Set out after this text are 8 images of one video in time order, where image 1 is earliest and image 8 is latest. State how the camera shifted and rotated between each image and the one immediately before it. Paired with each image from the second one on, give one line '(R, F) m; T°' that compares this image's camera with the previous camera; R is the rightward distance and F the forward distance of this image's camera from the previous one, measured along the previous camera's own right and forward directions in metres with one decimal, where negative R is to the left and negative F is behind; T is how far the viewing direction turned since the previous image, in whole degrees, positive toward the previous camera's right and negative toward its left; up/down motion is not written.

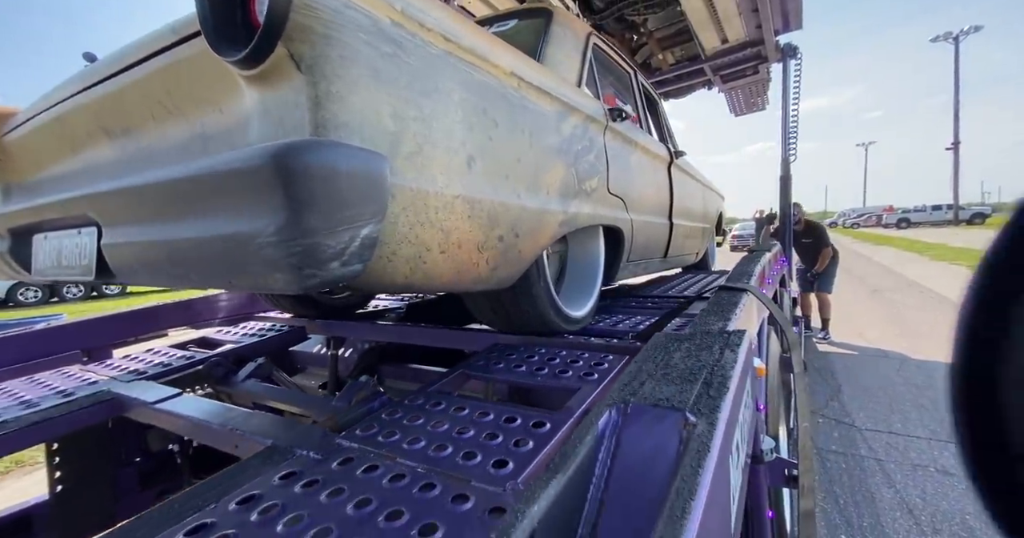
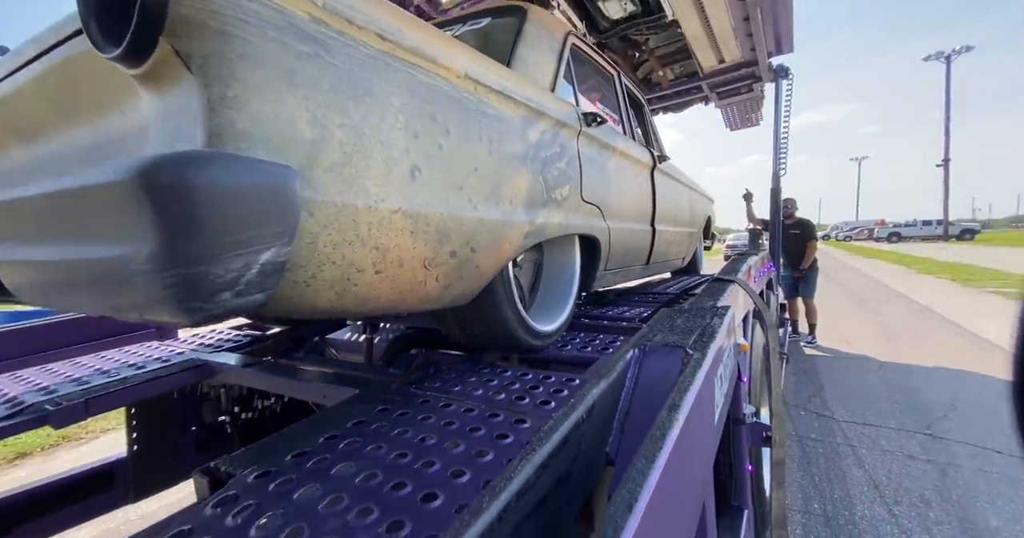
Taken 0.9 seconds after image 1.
(-0.1, -0.3) m; +1°
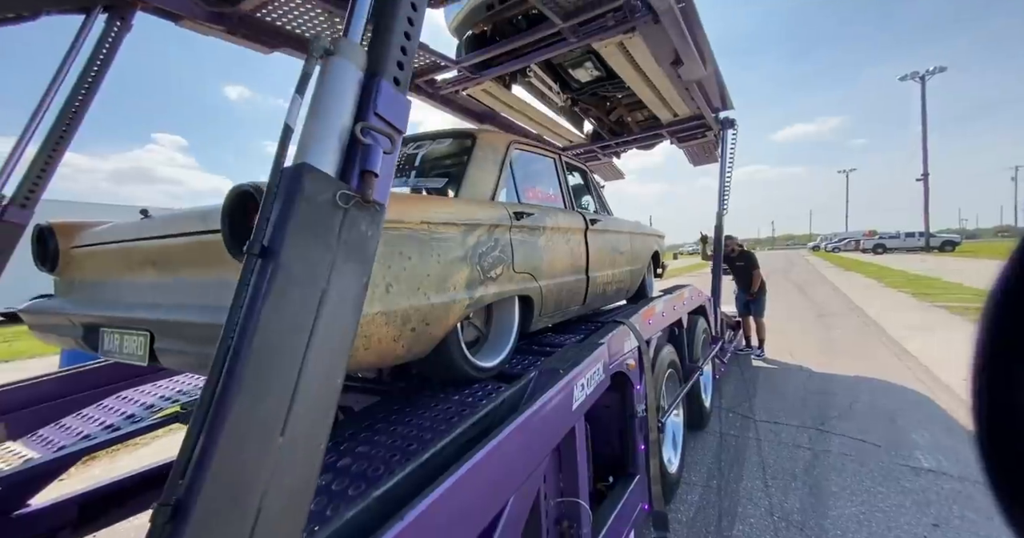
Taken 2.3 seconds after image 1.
(+0.1, -0.7) m; +1°
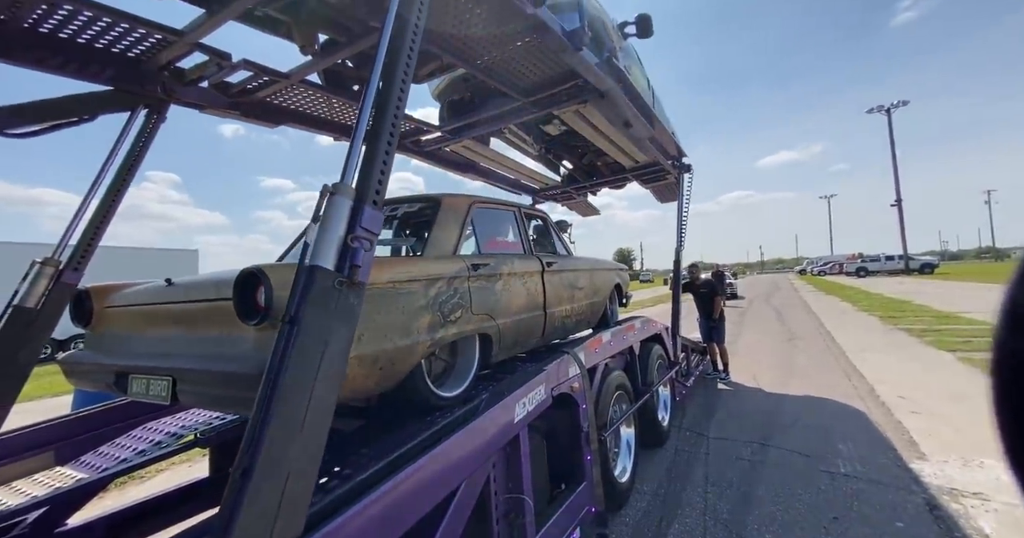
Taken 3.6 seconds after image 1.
(+0.2, -0.5) m; +1°
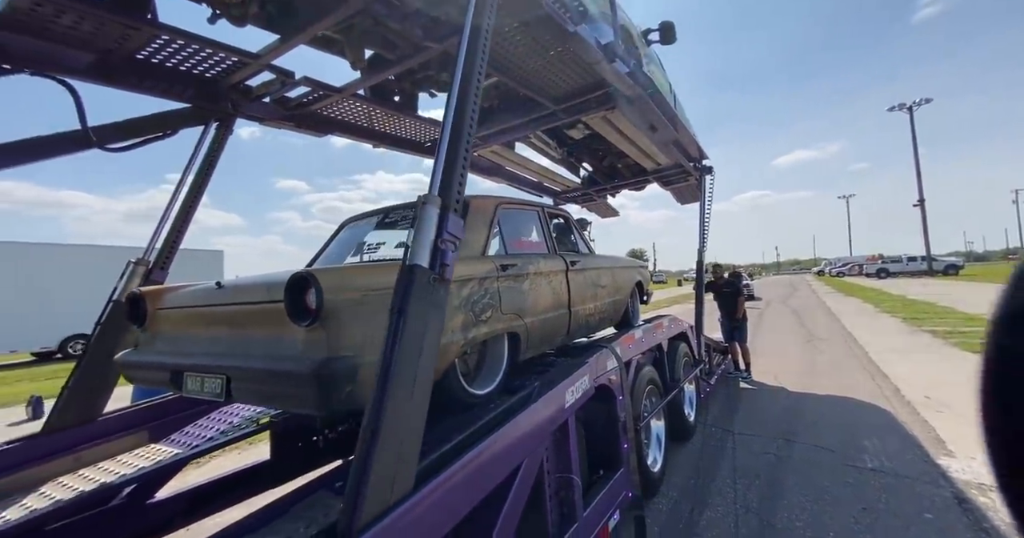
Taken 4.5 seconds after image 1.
(-0.2, -0.2) m; -2°
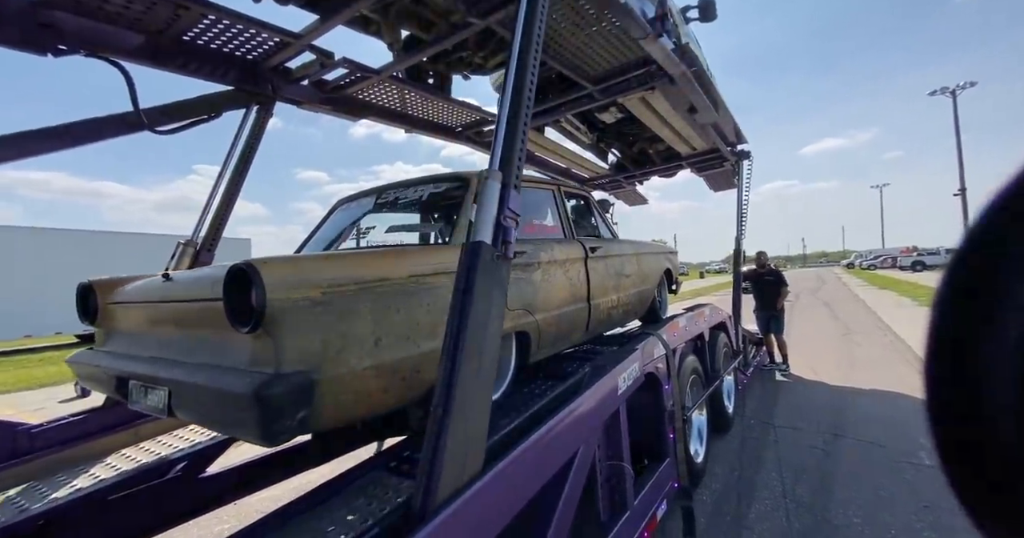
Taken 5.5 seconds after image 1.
(-0.2, +0.1) m; -2°
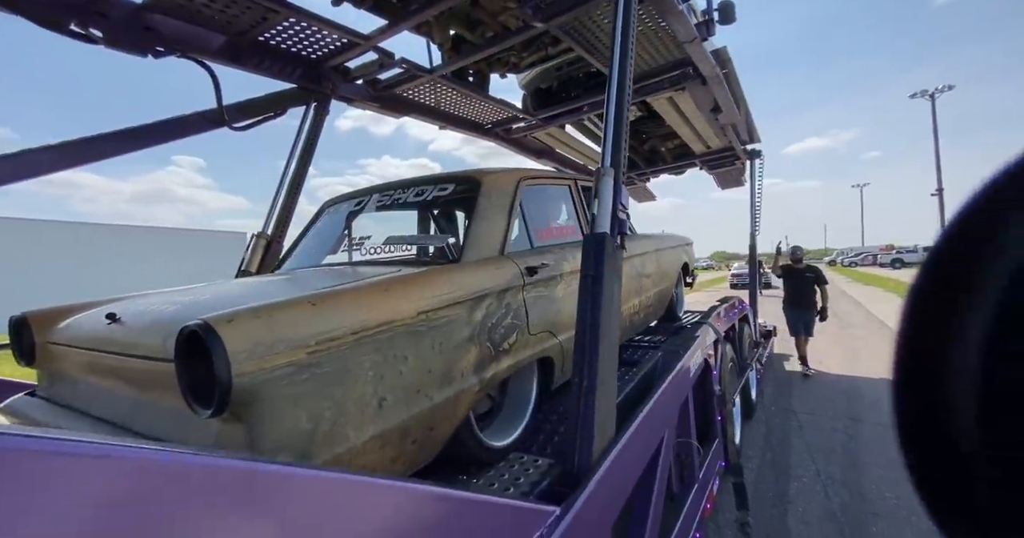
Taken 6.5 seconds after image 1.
(-0.5, -0.1) m; +2°
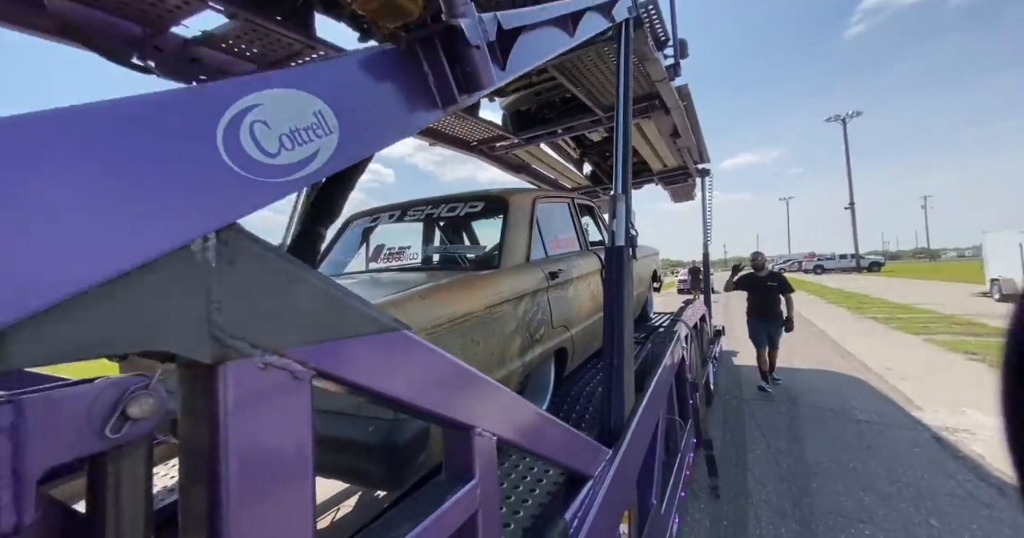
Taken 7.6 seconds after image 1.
(-0.4, -0.4) m; +6°
